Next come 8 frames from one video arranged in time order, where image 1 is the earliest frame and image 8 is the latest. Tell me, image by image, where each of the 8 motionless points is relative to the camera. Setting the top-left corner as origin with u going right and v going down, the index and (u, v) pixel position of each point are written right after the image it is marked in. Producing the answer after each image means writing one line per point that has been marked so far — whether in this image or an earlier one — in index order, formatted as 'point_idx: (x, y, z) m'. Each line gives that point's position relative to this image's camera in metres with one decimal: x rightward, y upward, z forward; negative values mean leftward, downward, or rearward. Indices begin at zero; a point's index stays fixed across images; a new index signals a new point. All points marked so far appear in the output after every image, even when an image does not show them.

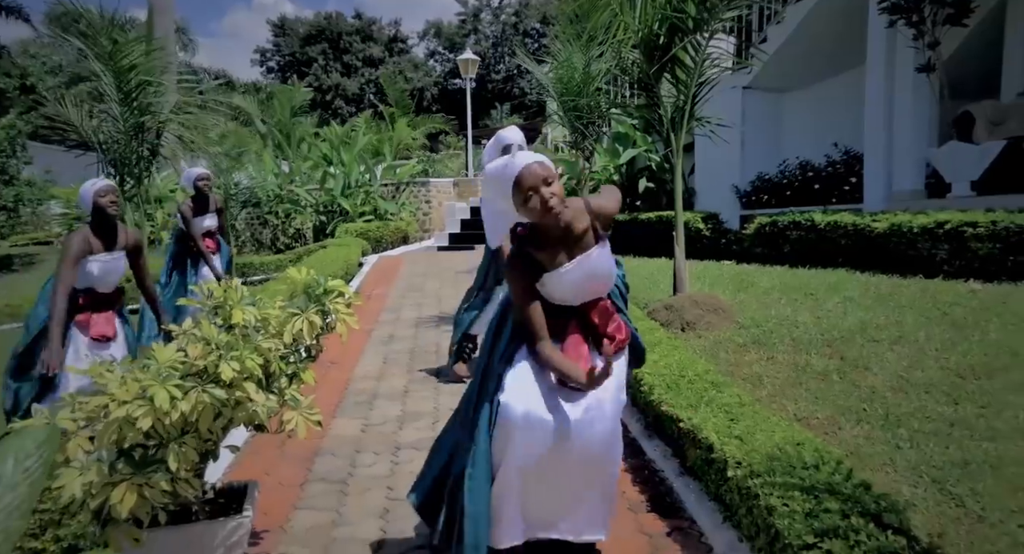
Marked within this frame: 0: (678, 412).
0: (+0.8, -0.6, +3.6) m
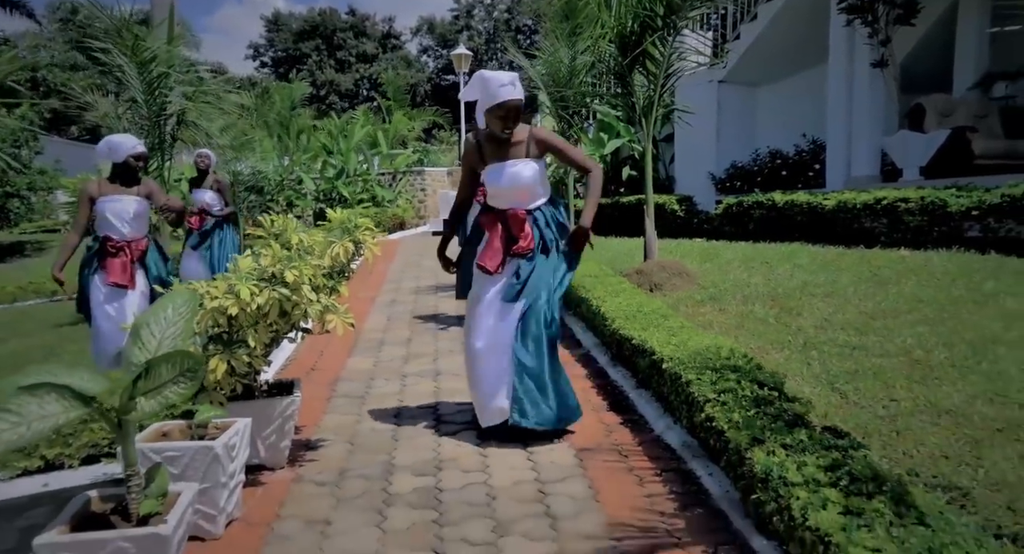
0: (+0.7, -0.3, +4.5) m
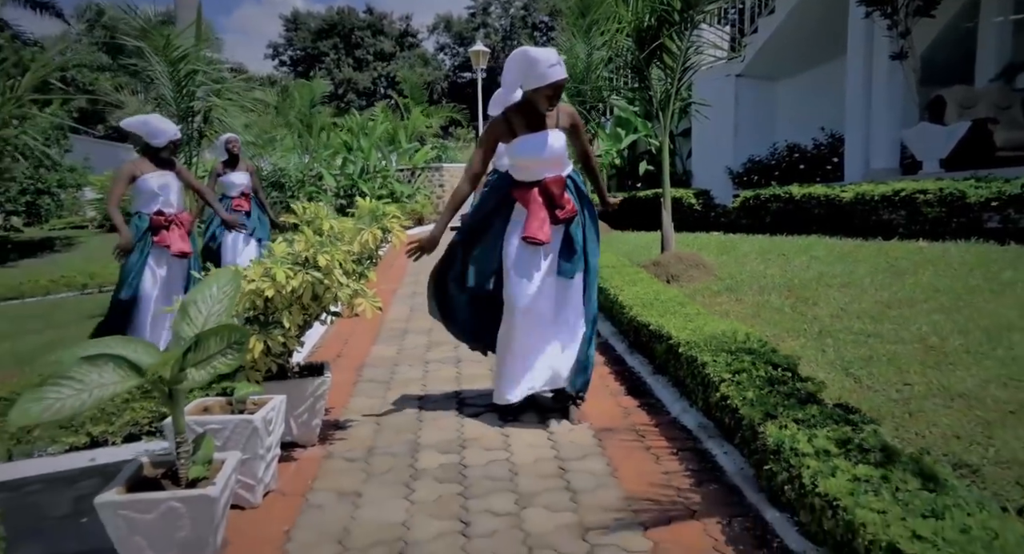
0: (+0.8, -0.3, +4.7) m
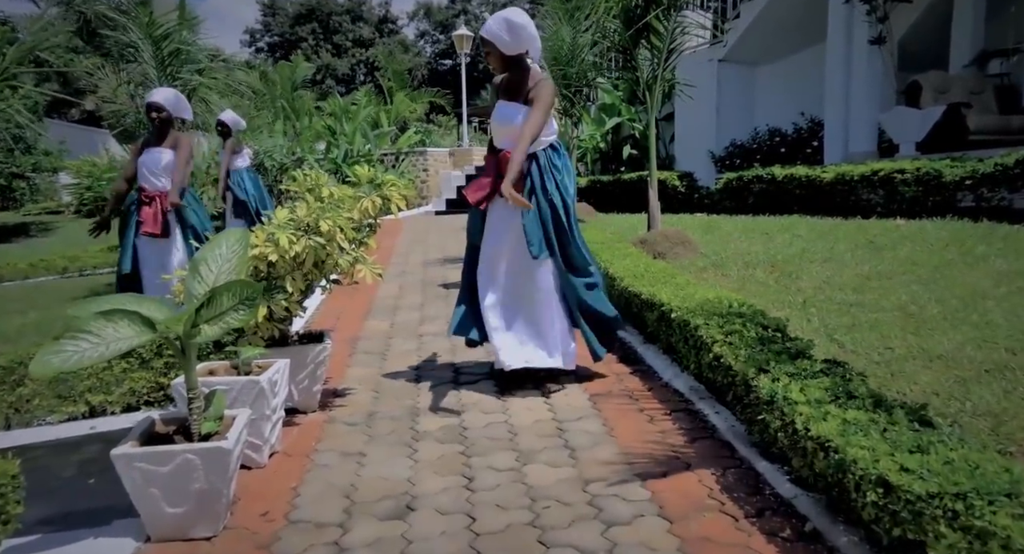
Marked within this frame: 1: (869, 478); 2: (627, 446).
0: (+0.8, -0.1, +4.8) m
1: (+1.0, -0.5, +2.1) m
2: (+0.5, -0.7, +3.3) m
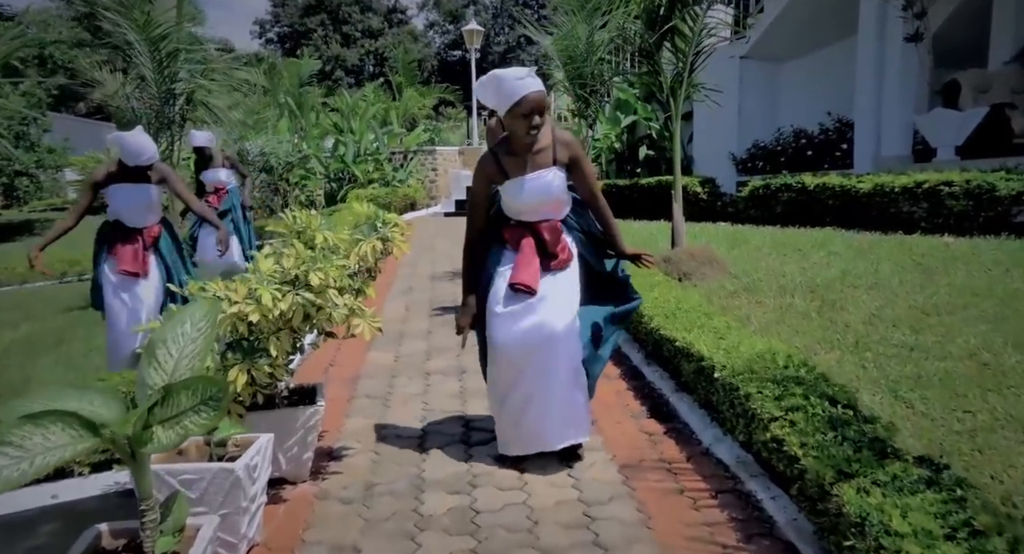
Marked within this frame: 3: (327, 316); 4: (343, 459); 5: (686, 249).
0: (+0.9, -0.3, +4.2) m
1: (+1.0, -0.8, +1.5) m
2: (+0.6, -1.0, +2.8) m
3: (-0.7, -0.2, +3.1) m
4: (-0.8, -0.9, +3.7) m
5: (+1.6, +0.3, +7.3) m
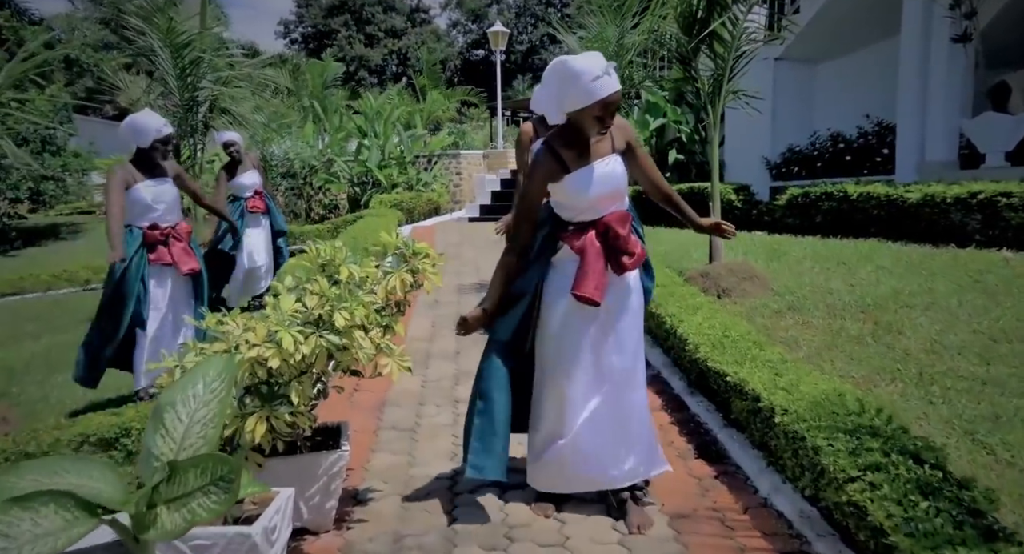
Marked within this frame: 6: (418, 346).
0: (+1.1, -0.5, +3.9) m
1: (+1.1, -0.9, +1.2) m
2: (+0.7, -1.1, +2.5) m
3: (-0.6, -0.3, +2.8) m
4: (-0.6, -1.0, +3.5) m
5: (+1.9, +0.1, +7.0) m
6: (-0.7, -0.5, +6.1) m
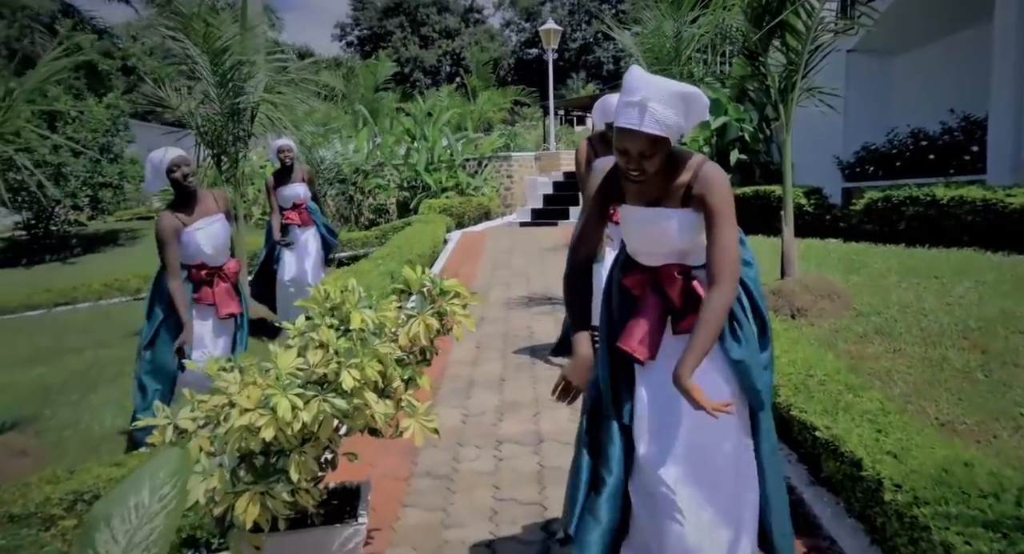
0: (+1.3, -0.6, +3.3) m
1: (+1.2, -1.1, +0.6) m
2: (+0.8, -1.3, +1.9) m
3: (-0.4, -0.4, +2.3) m
4: (-0.5, -1.2, +3.0) m
5: (+2.3, 0.0, +6.3) m
6: (-0.4, -0.7, +5.6) m
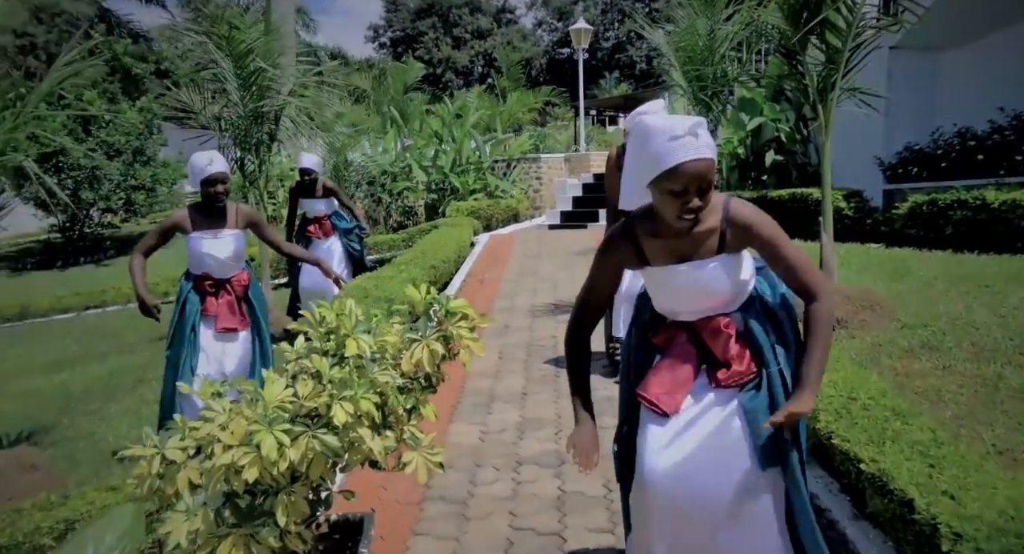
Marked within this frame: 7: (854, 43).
0: (+1.4, -0.7, +3.0) m
1: (+1.1, -1.2, +0.3) m
2: (+0.8, -1.3, +1.7) m
3: (-0.4, -0.5, +2.1) m
4: (-0.4, -1.2, +2.8) m
5: (+2.5, -0.1, +6.0) m
6: (-0.2, -0.8, +5.4) m
7: (+2.8, +1.9, +6.3) m
